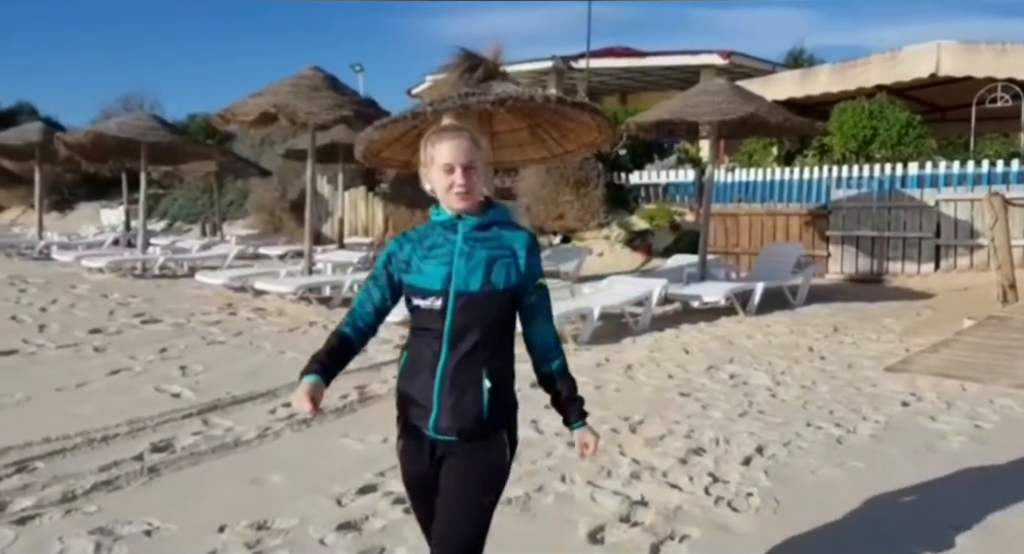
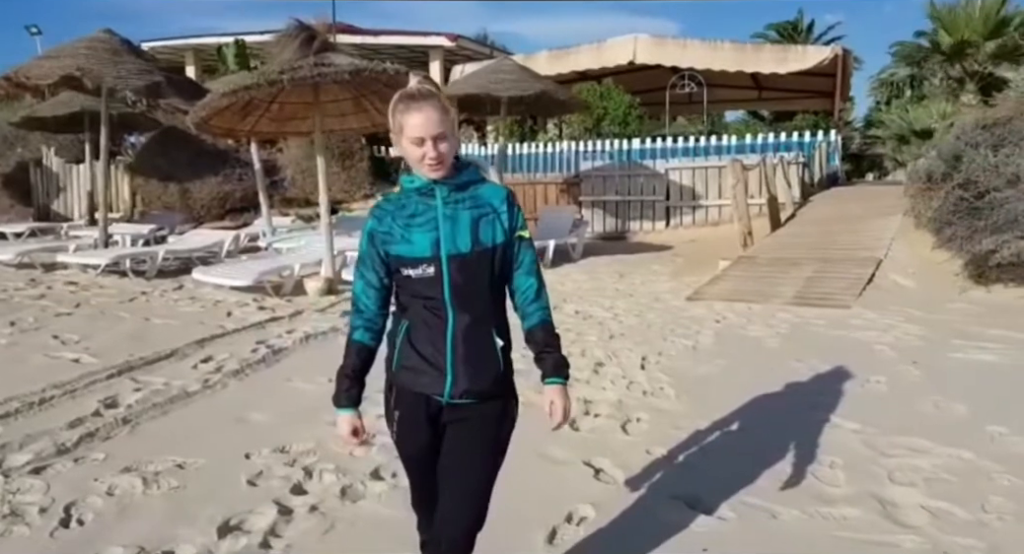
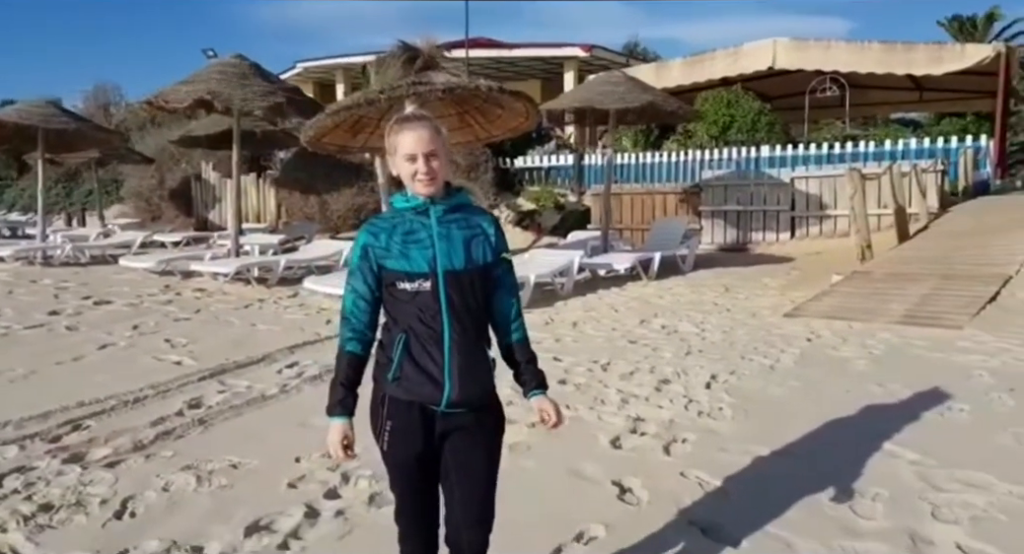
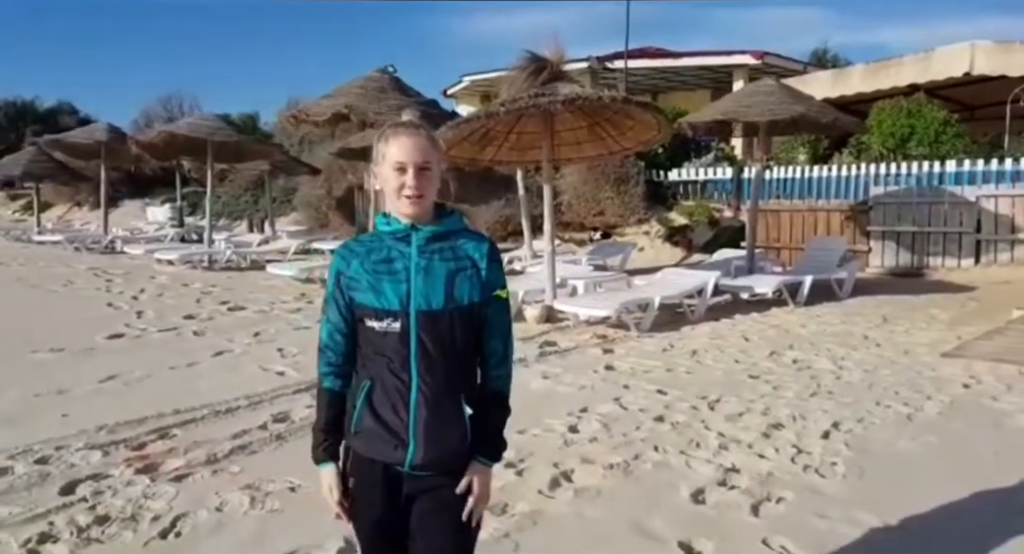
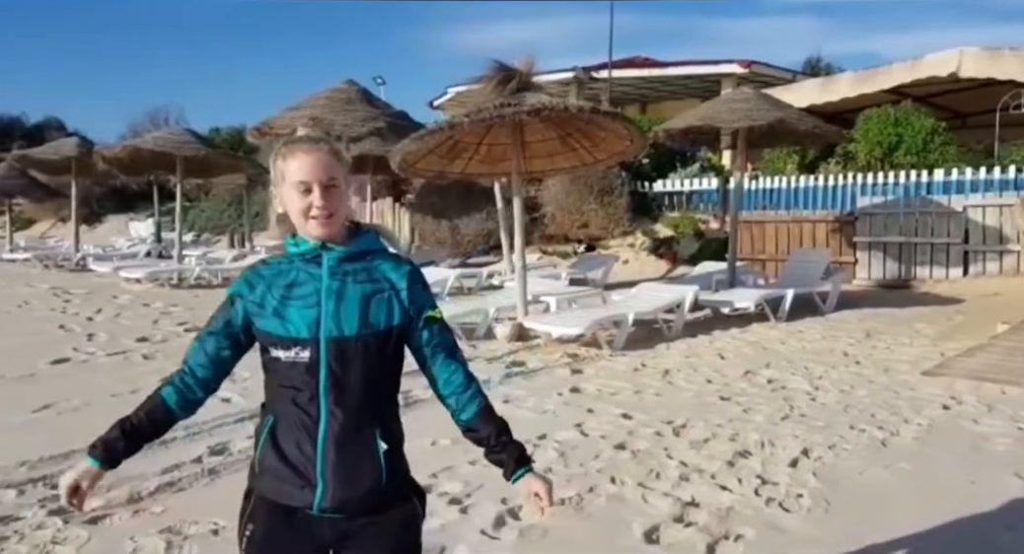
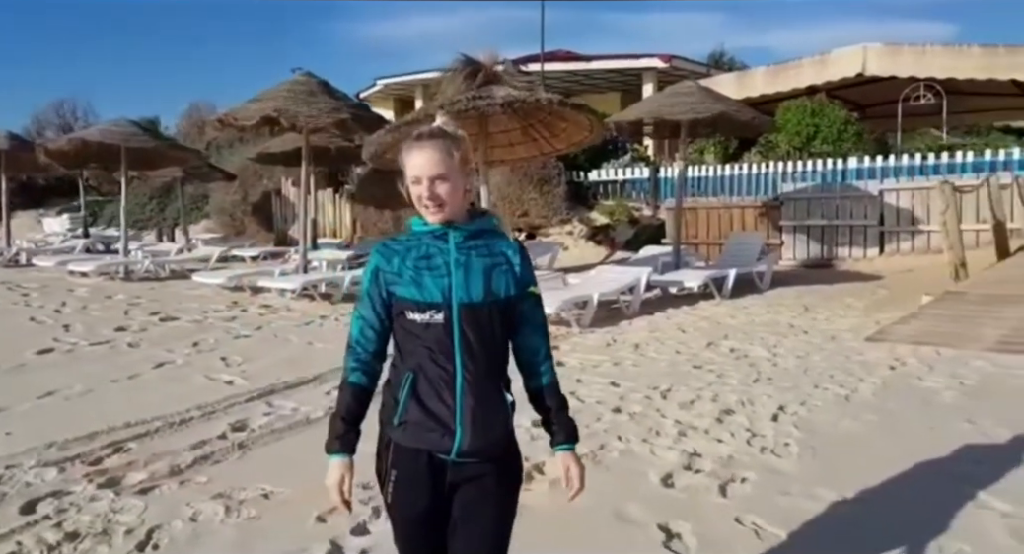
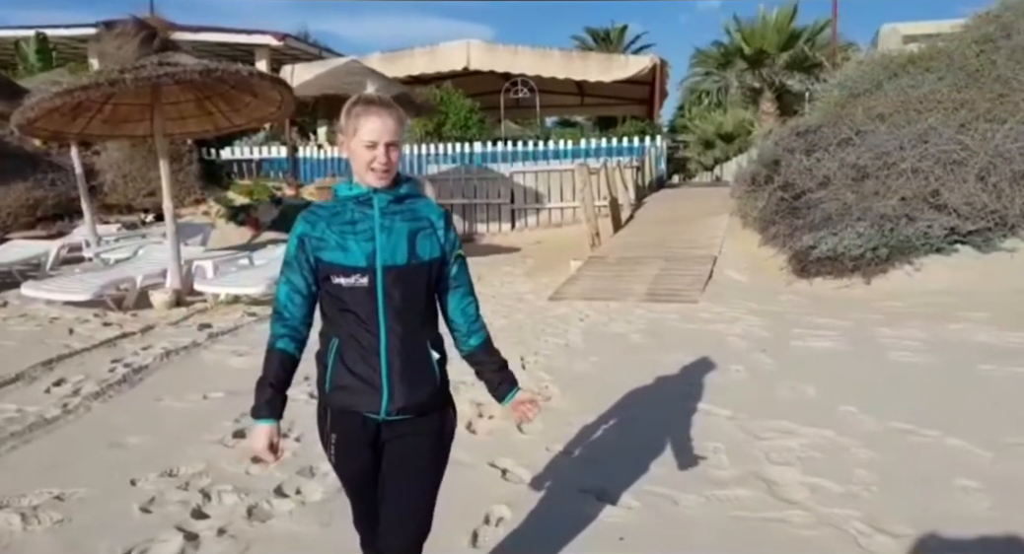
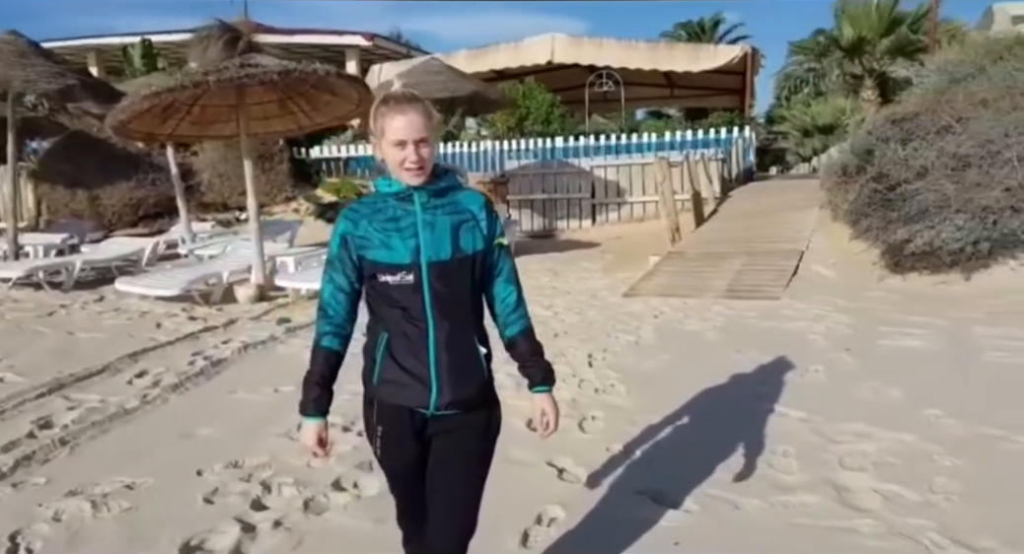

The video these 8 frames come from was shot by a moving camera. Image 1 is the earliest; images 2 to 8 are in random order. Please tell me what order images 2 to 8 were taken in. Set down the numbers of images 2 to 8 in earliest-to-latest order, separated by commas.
5, 4, 6, 3, 2, 8, 7
